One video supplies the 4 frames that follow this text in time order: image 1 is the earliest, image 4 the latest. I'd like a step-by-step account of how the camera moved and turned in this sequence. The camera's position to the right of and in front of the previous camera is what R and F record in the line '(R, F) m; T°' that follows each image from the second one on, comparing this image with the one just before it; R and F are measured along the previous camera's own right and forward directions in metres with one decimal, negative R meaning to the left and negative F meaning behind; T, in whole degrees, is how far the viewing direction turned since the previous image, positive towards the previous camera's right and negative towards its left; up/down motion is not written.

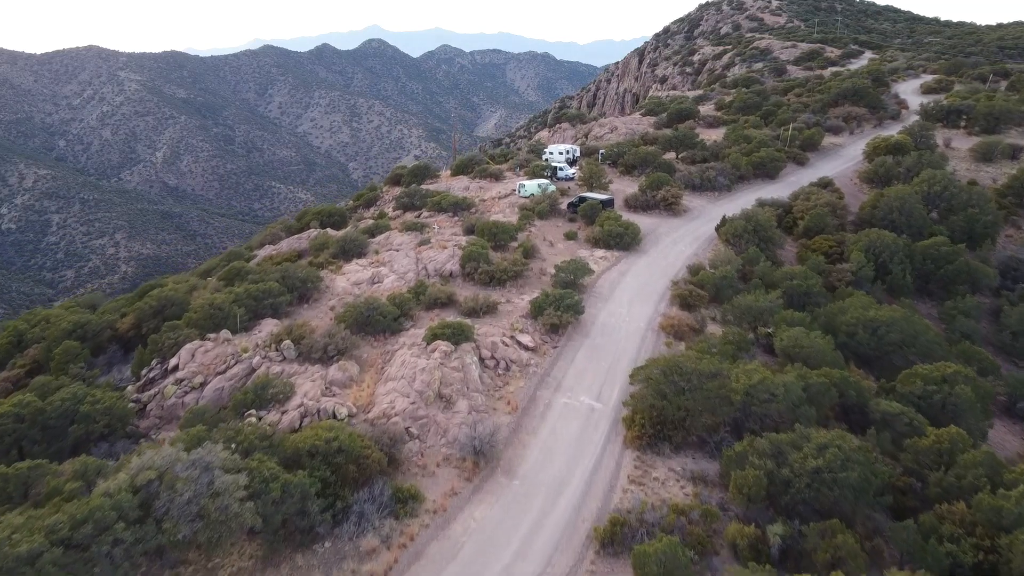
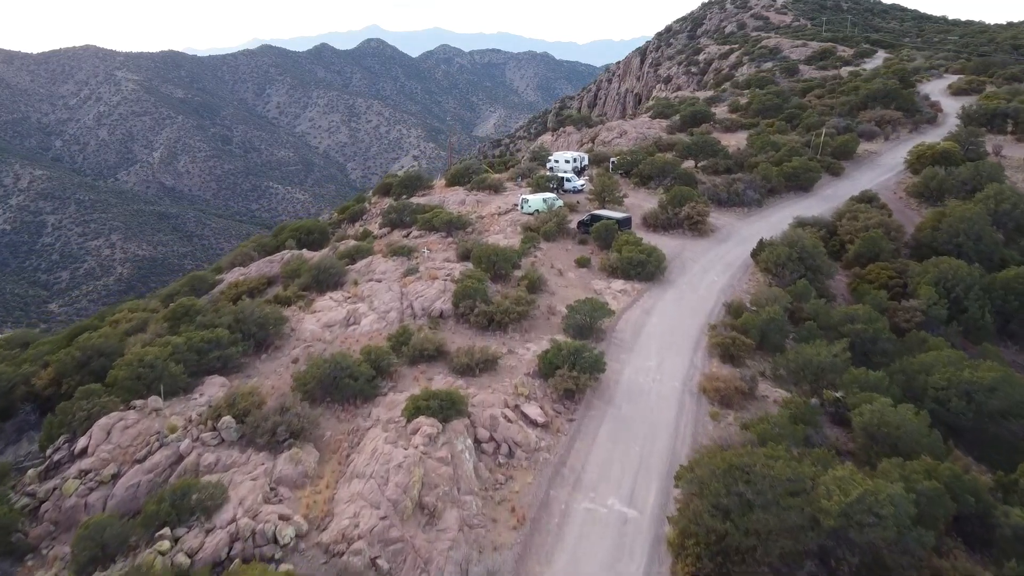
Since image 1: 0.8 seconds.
(-0.1, +3.7) m; 0°
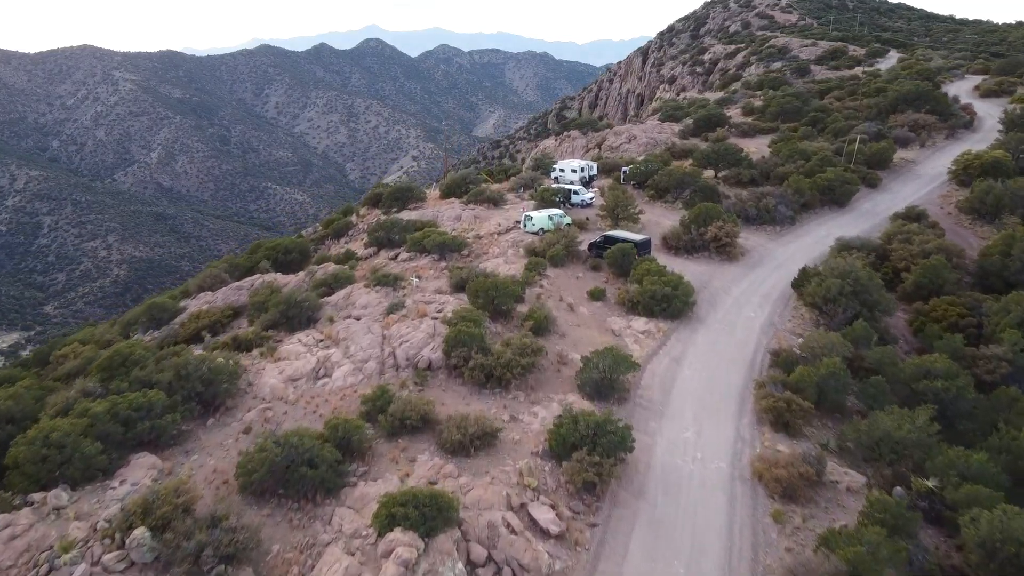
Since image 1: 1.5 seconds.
(-0.1, +3.2) m; 0°
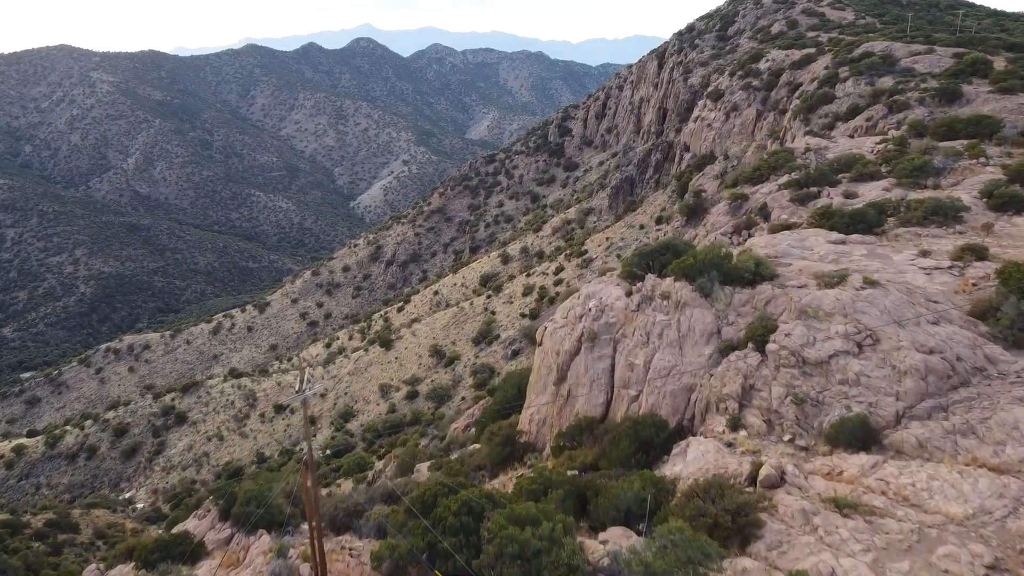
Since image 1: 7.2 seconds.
(-0.7, +27.2) m; +1°
